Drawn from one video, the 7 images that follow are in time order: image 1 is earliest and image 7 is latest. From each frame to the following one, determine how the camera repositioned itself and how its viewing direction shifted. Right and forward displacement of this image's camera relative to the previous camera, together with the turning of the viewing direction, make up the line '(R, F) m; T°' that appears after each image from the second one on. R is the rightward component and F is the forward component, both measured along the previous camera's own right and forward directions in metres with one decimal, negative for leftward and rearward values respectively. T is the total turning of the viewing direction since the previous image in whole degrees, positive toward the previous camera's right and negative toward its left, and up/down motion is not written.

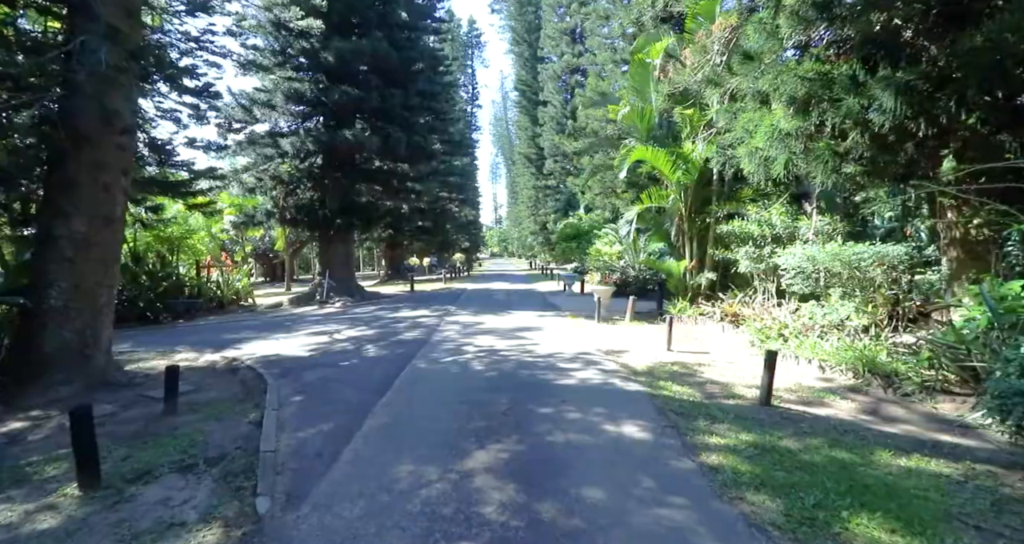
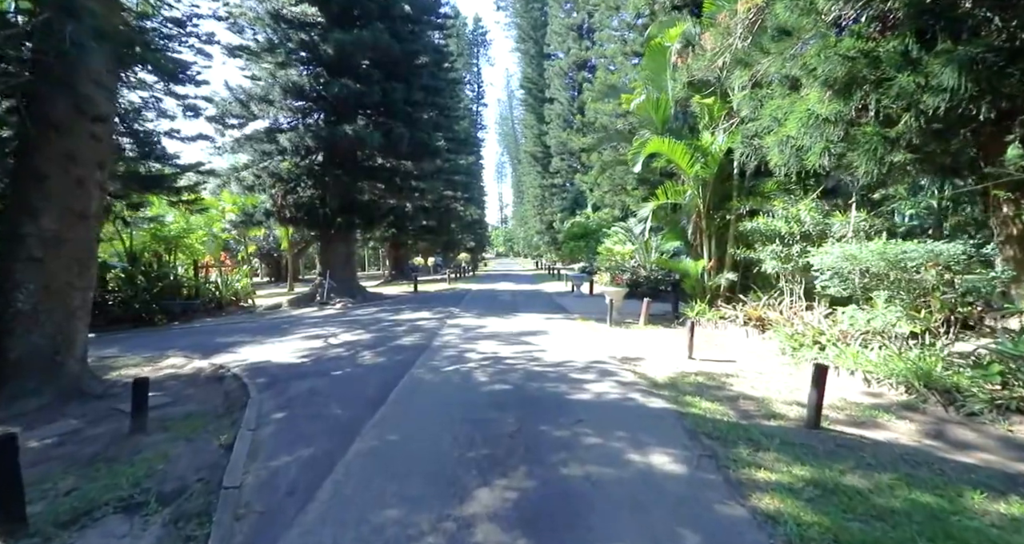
(0.0, +0.7) m; -1°
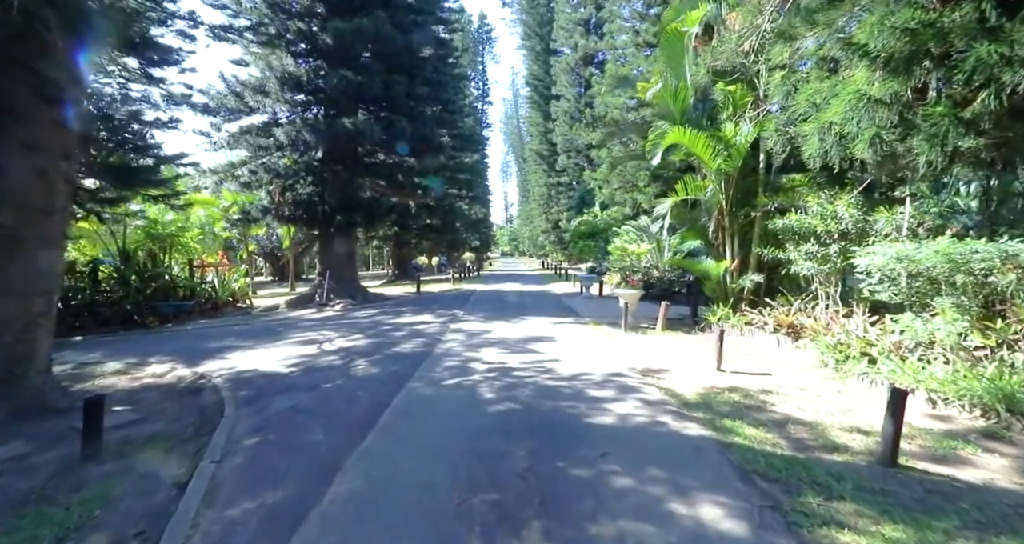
(-0.1, +0.8) m; -1°
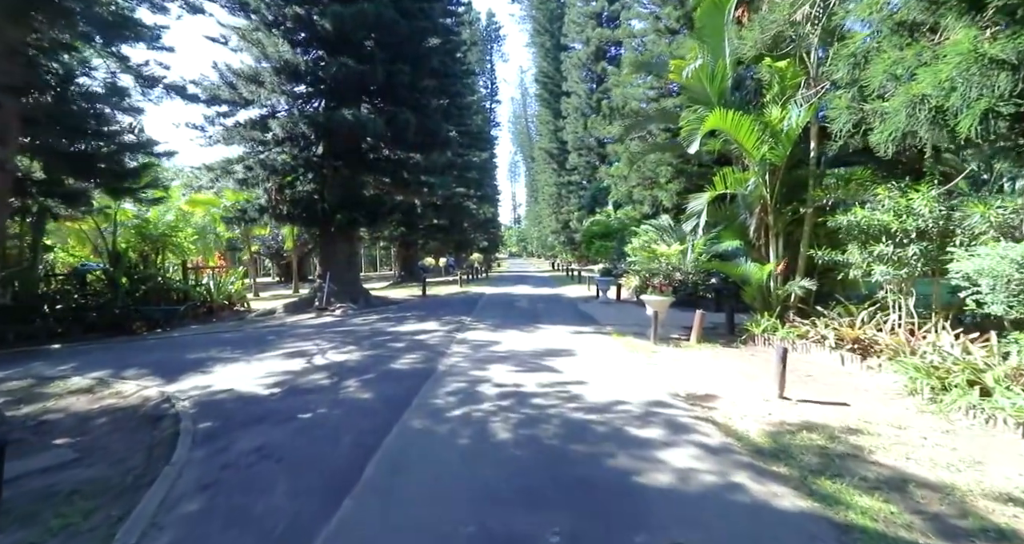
(-0.1, +1.2) m; -1°
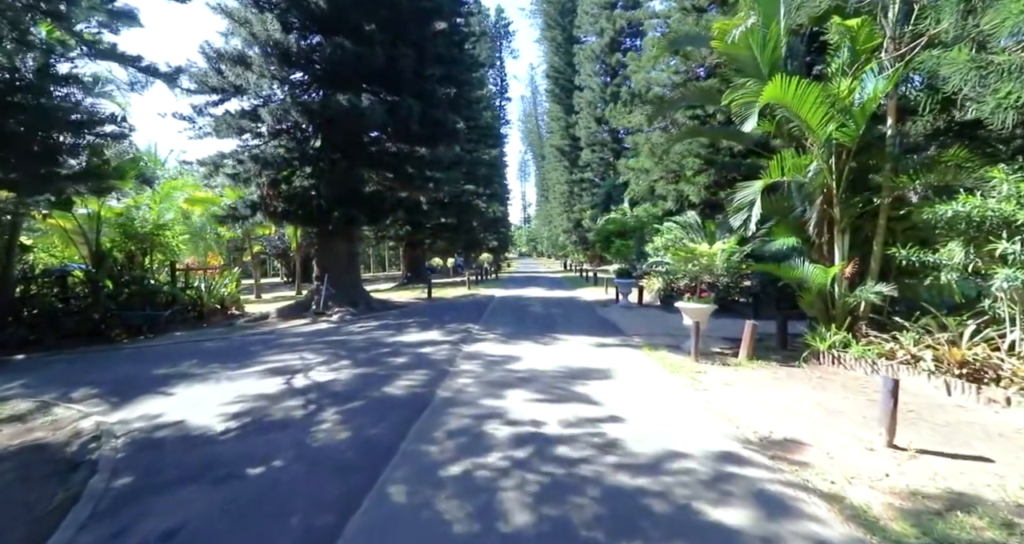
(-0.1, +1.4) m; -1°
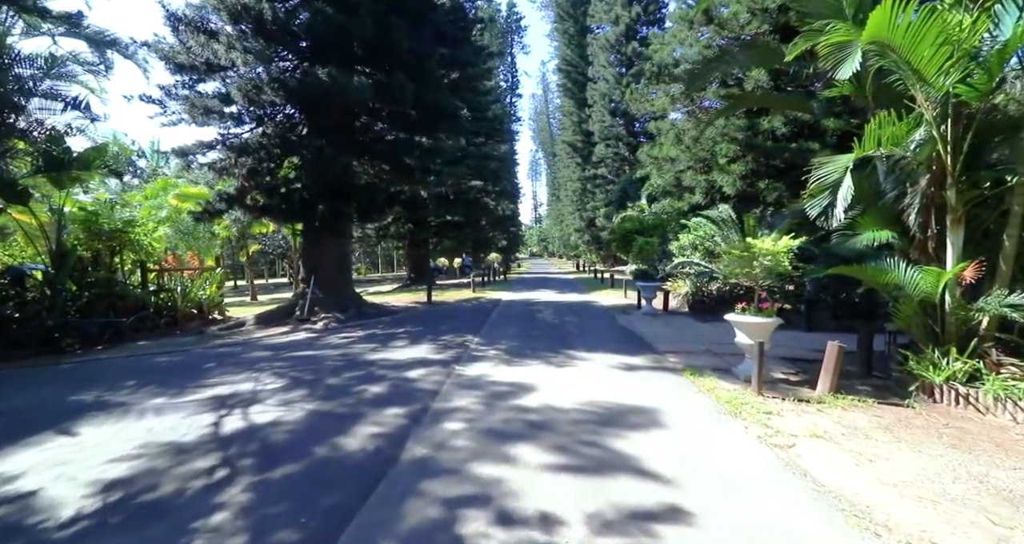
(+0.1, +1.9) m; -1°
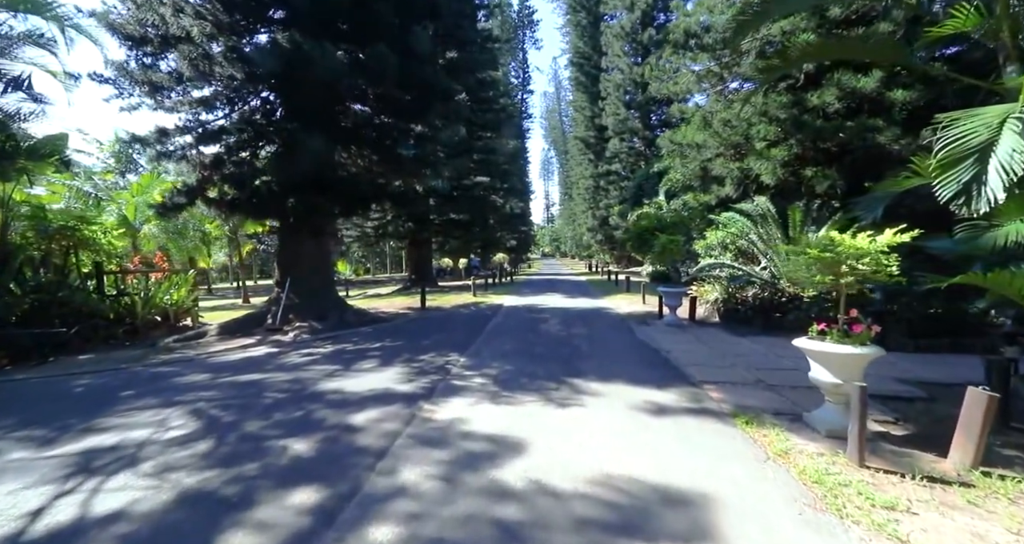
(+0.3, +1.9) m; -1°
